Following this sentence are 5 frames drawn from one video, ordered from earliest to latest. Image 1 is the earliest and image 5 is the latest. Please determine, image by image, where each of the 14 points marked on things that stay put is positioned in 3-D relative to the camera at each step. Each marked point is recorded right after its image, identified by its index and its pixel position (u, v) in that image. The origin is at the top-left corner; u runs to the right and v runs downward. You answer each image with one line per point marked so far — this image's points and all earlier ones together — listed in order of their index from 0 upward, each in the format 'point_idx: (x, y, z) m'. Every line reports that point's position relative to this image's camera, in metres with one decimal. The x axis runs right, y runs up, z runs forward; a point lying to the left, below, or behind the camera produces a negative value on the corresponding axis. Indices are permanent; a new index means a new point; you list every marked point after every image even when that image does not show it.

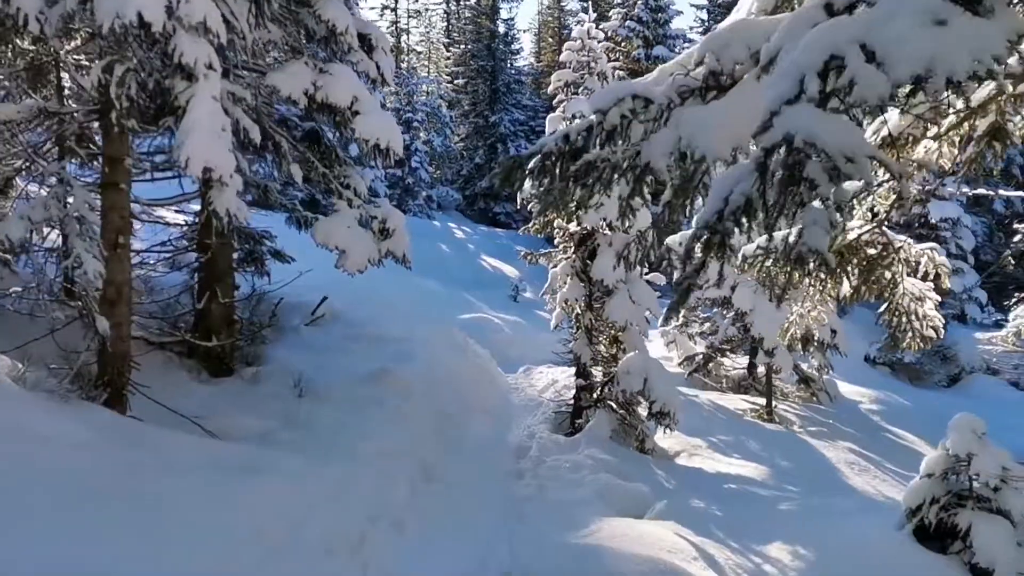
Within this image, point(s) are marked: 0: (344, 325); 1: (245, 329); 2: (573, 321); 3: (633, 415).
0: (-2.3, -0.5, +12.6) m
1: (-3.4, -0.5, +11.6) m
2: (+0.7, -0.4, +10.7) m
3: (+1.3, -1.4, +10.1) m
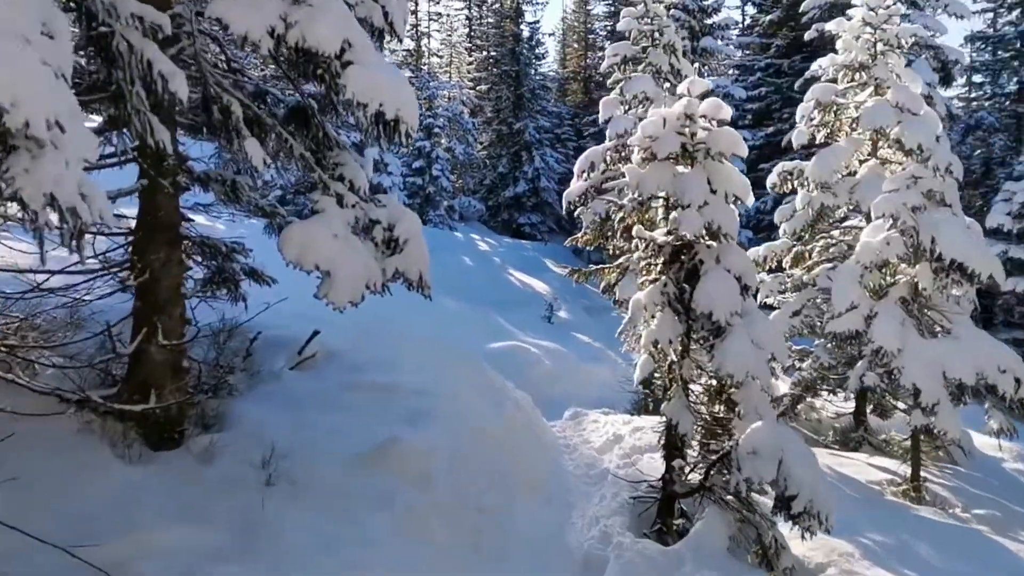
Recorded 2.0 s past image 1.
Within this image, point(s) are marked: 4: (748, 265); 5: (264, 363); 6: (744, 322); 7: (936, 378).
0: (-1.8, -0.9, +9.5) m
1: (-2.8, -0.8, +8.5) m
2: (+1.2, -0.7, +7.5) m
3: (+1.8, -1.7, +6.8) m
4: (+1.9, +0.2, +7.2) m
5: (-2.5, -0.8, +9.2) m
6: (+1.8, -0.3, +7.0) m
7: (+4.0, -0.9, +8.6) m
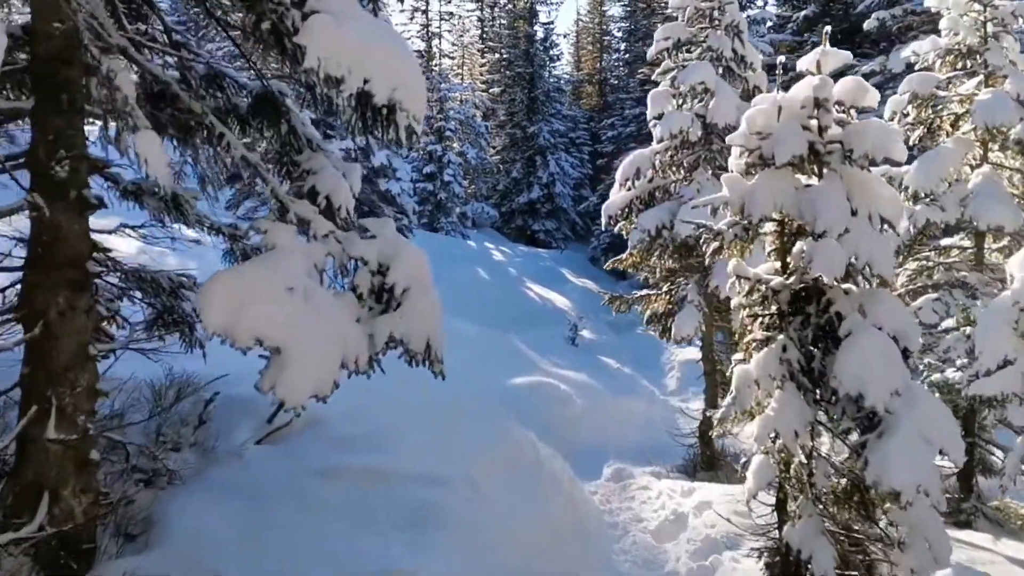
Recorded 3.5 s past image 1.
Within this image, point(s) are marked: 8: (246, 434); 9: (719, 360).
0: (-1.5, -1.2, +7.2) m
1: (-2.5, -1.2, +6.2) m
2: (+1.5, -1.1, +5.2) m
3: (+2.1, -2.0, +4.5) m
4: (+2.1, -0.2, +4.9) m
5: (-2.2, -1.1, +6.9) m
6: (+2.1, -0.6, +4.7) m
7: (+4.3, -1.2, +6.3) m
8: (-2.0, -1.1, +7.1) m
9: (+2.5, -0.8, +10.9) m
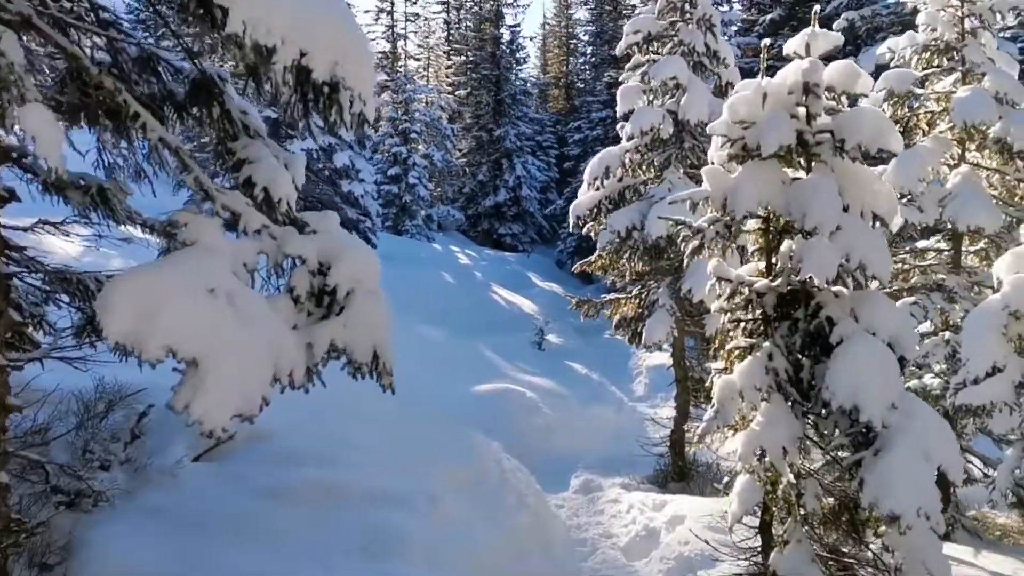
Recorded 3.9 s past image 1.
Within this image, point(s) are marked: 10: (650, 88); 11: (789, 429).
0: (-1.8, -1.2, +6.7) m
1: (-2.8, -1.2, +5.7) m
2: (+1.3, -1.1, +4.7) m
3: (+1.9, -2.0, +4.1) m
4: (+1.9, -0.2, +4.5) m
5: (-2.5, -1.1, +6.4) m
6: (+1.9, -0.6, +4.3) m
7: (+4.0, -1.2, +5.9) m
8: (-2.3, -1.1, +6.5) m
9: (+2.0, -0.9, +10.5) m
10: (+1.5, +2.3, +10.2) m
11: (+1.3, -0.7, +4.4) m
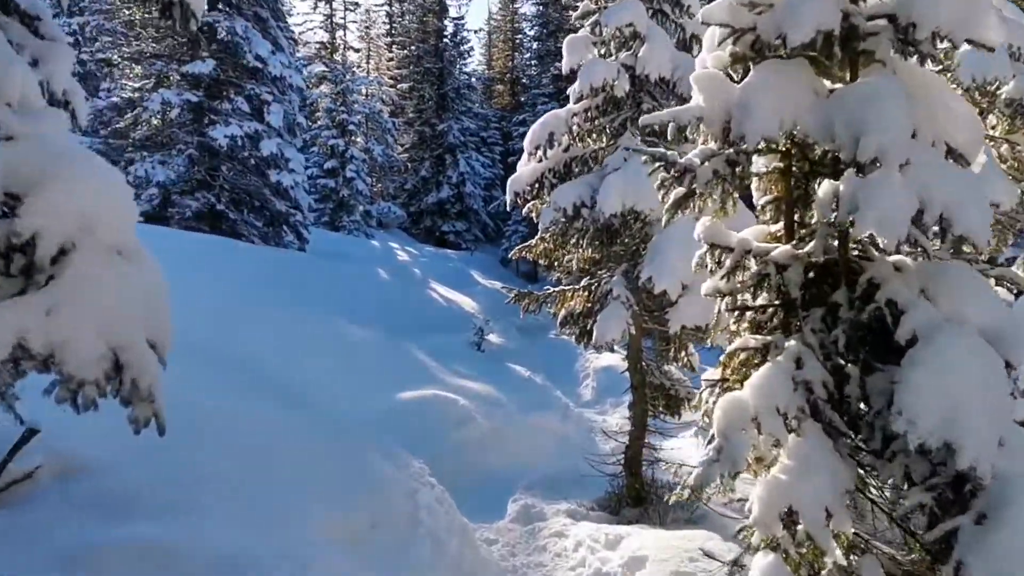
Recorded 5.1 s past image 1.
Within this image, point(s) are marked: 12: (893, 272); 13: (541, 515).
0: (-2.3, -1.1, +4.9) m
1: (-3.2, -1.1, +3.8) m
2: (+0.9, -1.0, +3.1) m
3: (+1.6, -1.9, +2.5) m
4: (+1.6, -0.1, +2.9) m
5: (-2.9, -1.0, +4.5) m
6: (+1.5, -0.5, +2.7) m
7: (+3.6, -1.1, +4.4) m
8: (-2.8, -1.0, +4.6) m
9: (+1.3, -0.8, +8.9) m
10: (+0.8, +2.4, +8.6) m
11: (+1.0, -0.6, +2.8) m
12: (+1.2, +0.1, +3.0) m
13: (+0.3, -2.1, +8.4) m
